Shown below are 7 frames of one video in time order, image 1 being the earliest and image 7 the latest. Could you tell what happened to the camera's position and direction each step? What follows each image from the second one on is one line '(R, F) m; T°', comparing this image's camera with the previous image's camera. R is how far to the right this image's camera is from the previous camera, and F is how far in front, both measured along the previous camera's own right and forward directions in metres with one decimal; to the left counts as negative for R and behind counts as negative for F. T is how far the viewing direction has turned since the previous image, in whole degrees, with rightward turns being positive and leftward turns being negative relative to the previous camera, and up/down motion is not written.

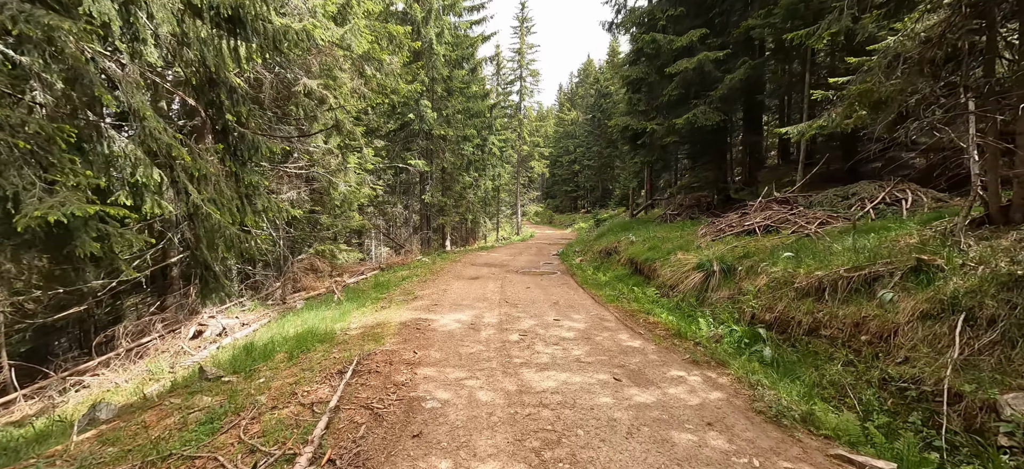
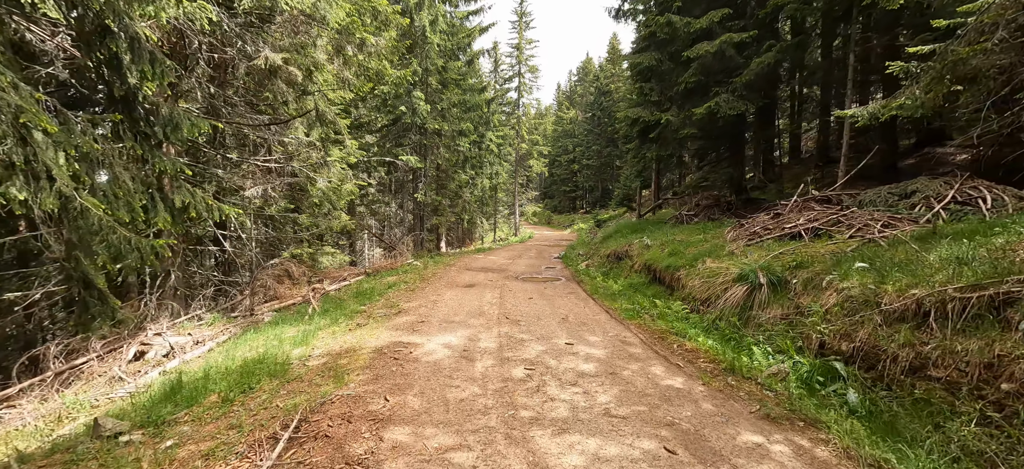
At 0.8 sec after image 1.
(-0.1, +1.4) m; 0°
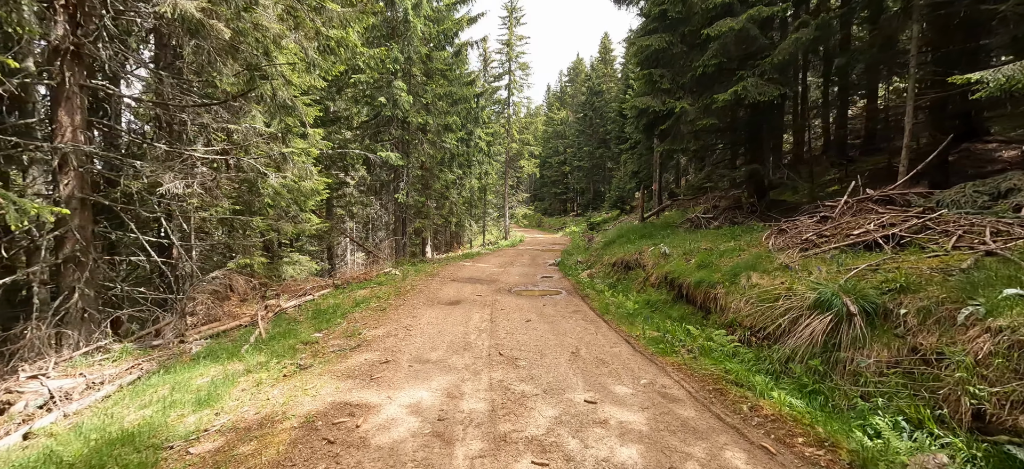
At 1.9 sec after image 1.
(-0.1, +1.8) m; +1°
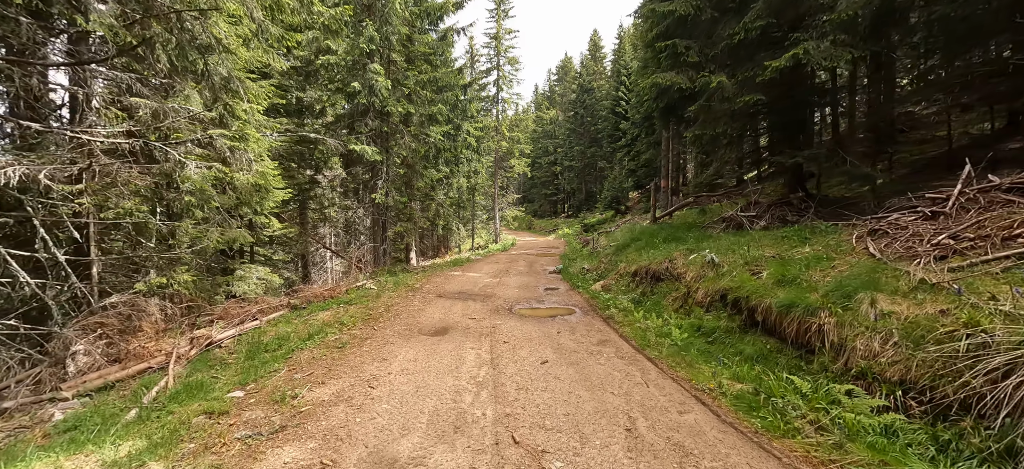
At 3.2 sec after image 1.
(-0.3, +2.2) m; +2°
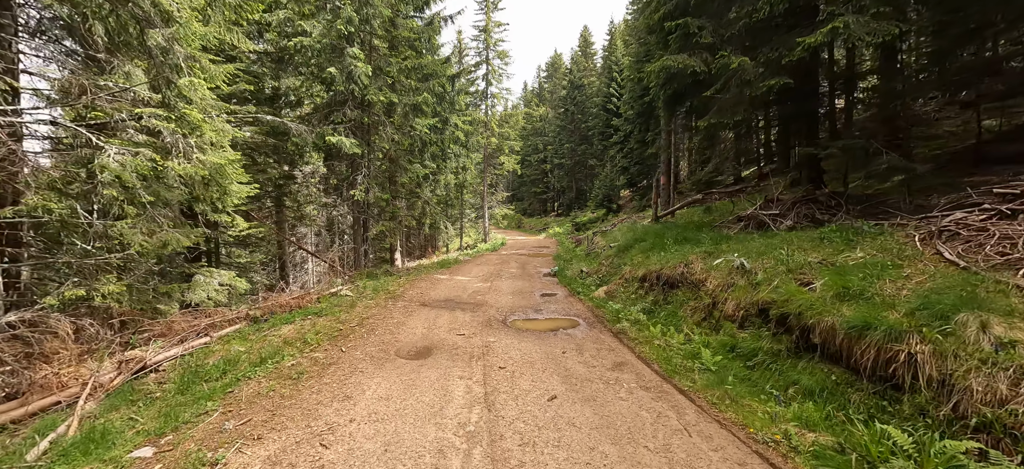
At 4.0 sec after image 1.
(-0.1, +1.1) m; +2°
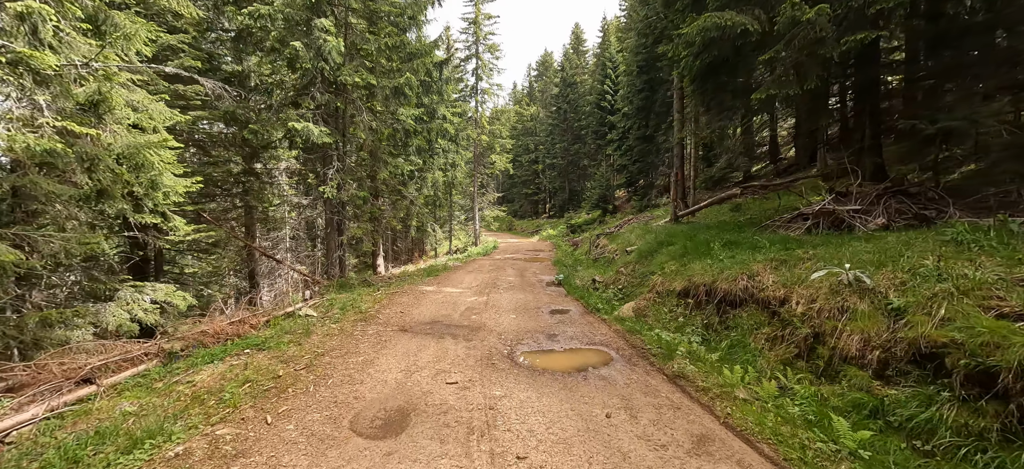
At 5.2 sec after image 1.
(-0.3, +1.9) m; +1°
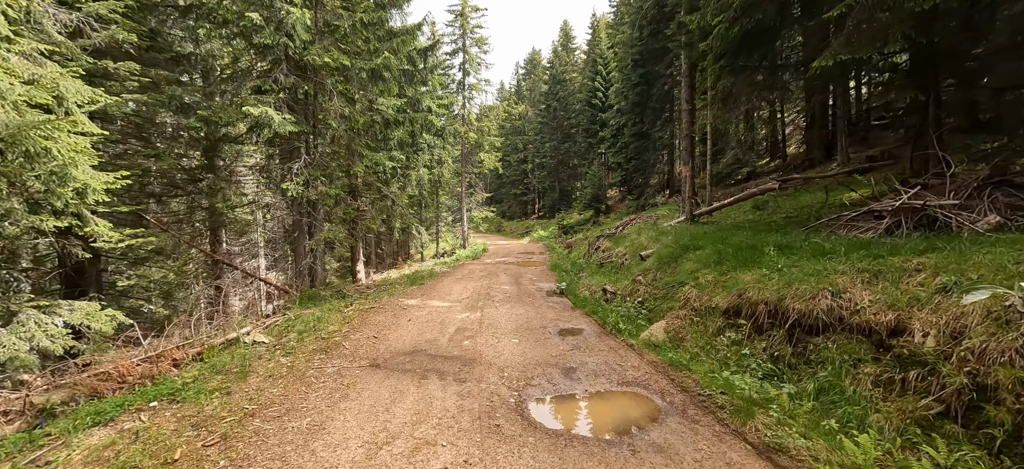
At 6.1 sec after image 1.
(-0.2, +1.5) m; +2°
